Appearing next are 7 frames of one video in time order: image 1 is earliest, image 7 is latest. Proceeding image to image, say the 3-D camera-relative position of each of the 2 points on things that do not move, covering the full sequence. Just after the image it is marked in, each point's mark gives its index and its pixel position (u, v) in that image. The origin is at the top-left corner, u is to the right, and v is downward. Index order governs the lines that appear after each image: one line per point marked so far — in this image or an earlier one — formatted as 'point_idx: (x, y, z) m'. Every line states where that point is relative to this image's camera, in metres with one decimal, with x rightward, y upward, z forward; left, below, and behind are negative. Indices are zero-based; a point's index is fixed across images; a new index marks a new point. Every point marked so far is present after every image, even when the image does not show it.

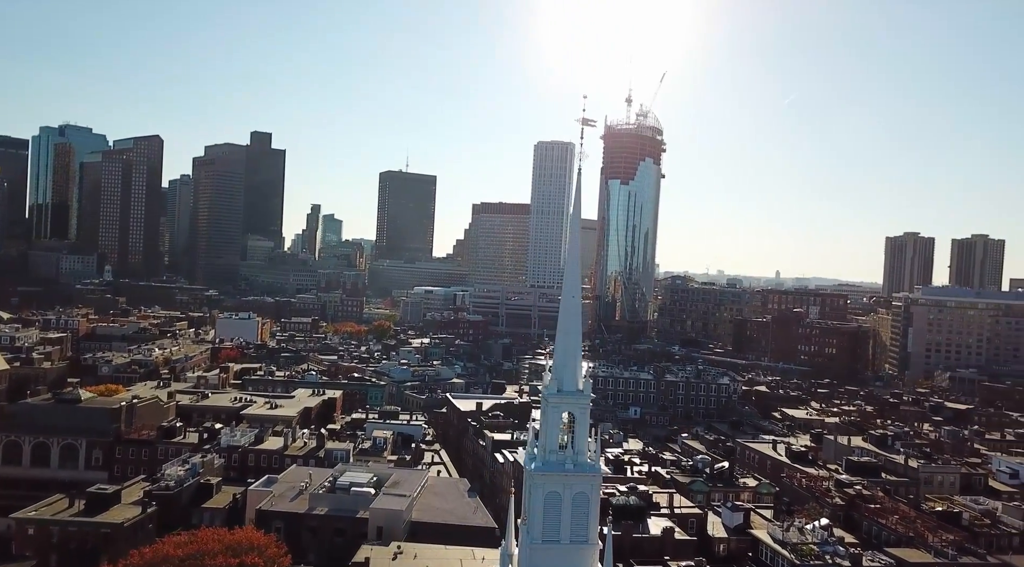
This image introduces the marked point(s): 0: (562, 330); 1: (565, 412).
0: (+1.0, -0.8, +14.4) m
1: (+1.0, -2.4, +14.1) m
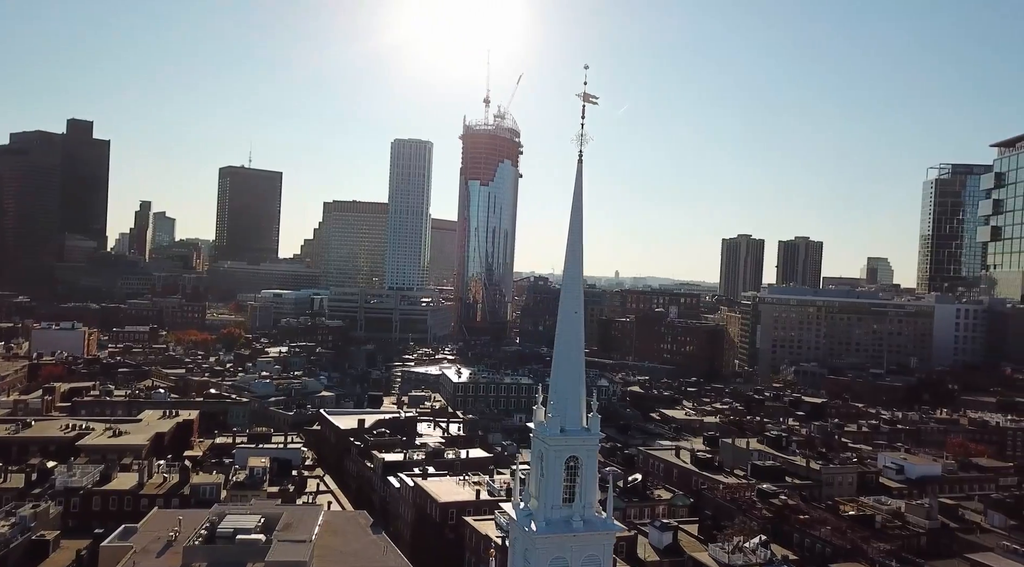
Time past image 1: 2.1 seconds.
0: (+0.8, -1.0, +11.7) m
1: (+0.8, -2.6, +11.4) m
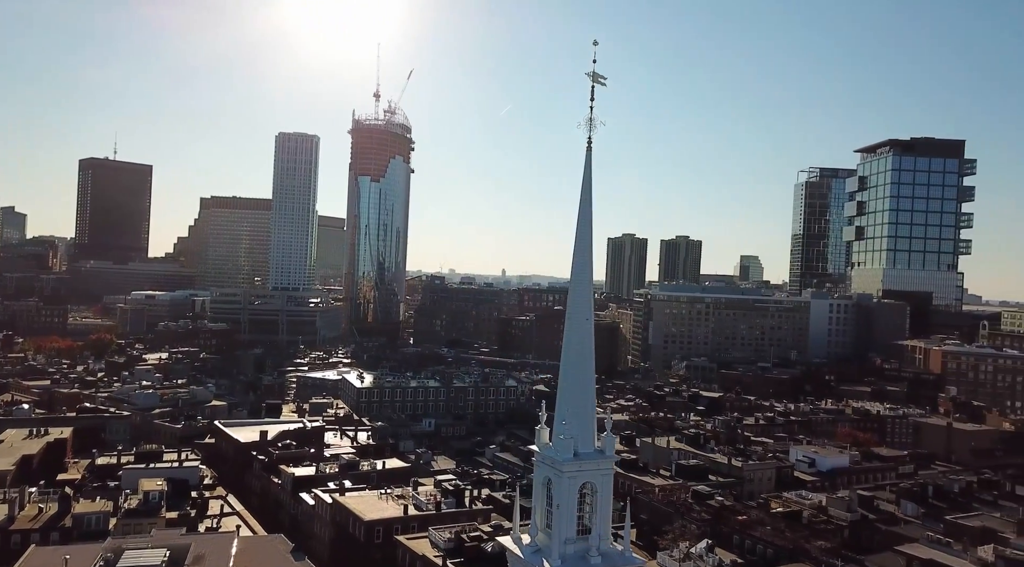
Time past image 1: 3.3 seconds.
0: (+0.8, -1.1, +10.4) m
1: (+0.9, -2.7, +10.1) m
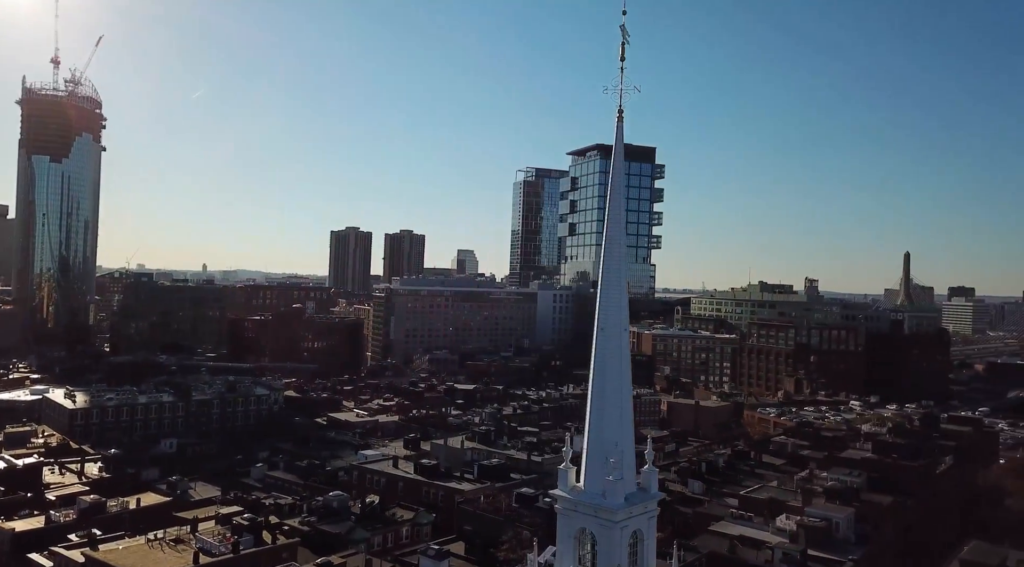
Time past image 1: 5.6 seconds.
0: (+1.0, -1.1, +8.4) m
1: (+1.3, -2.7, +8.2) m
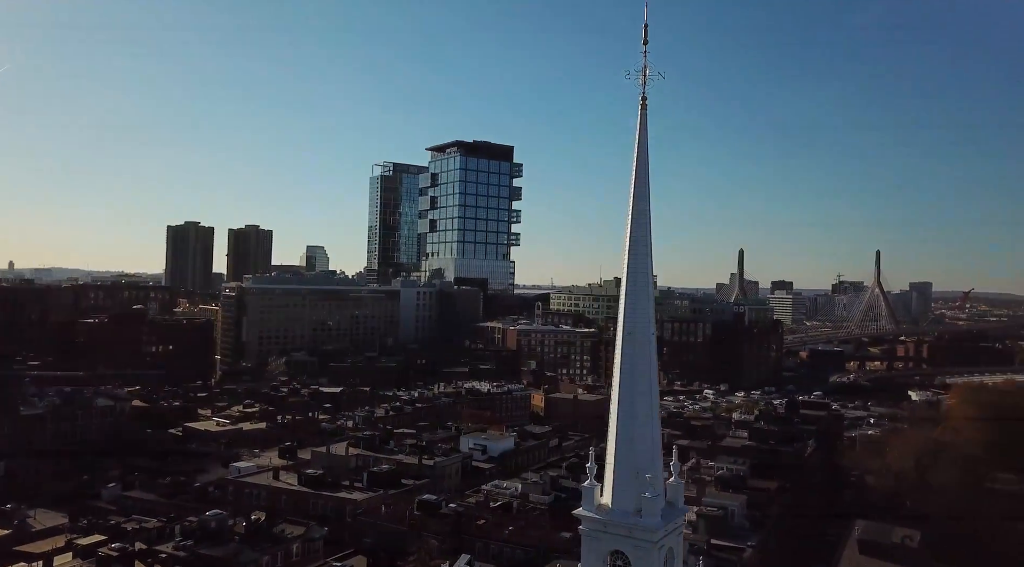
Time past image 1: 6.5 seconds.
0: (+1.2, -1.1, +7.7) m
1: (+1.5, -2.7, +7.6) m
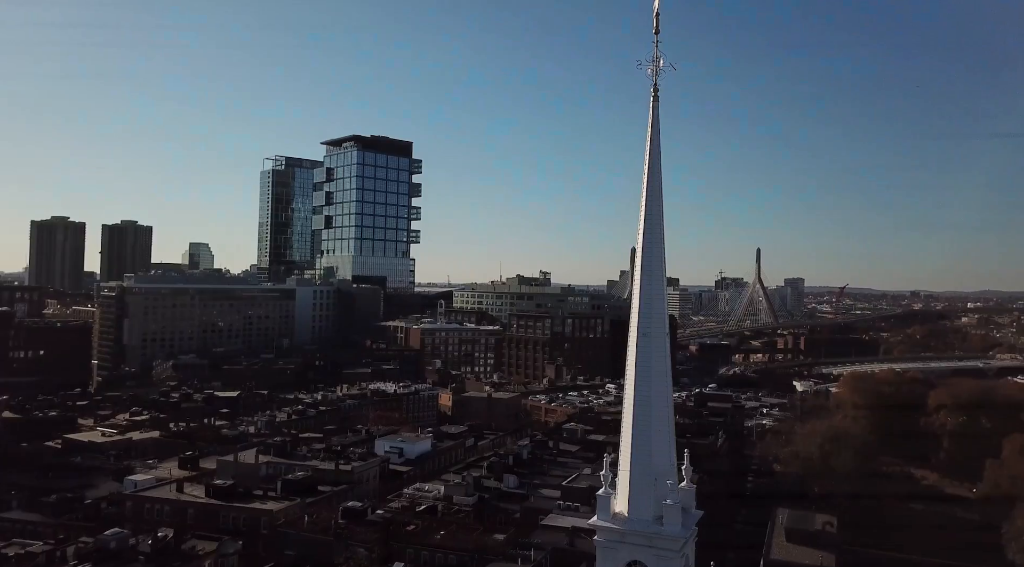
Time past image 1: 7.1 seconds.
0: (+1.3, -1.1, +7.4) m
1: (+1.6, -2.7, +7.4) m
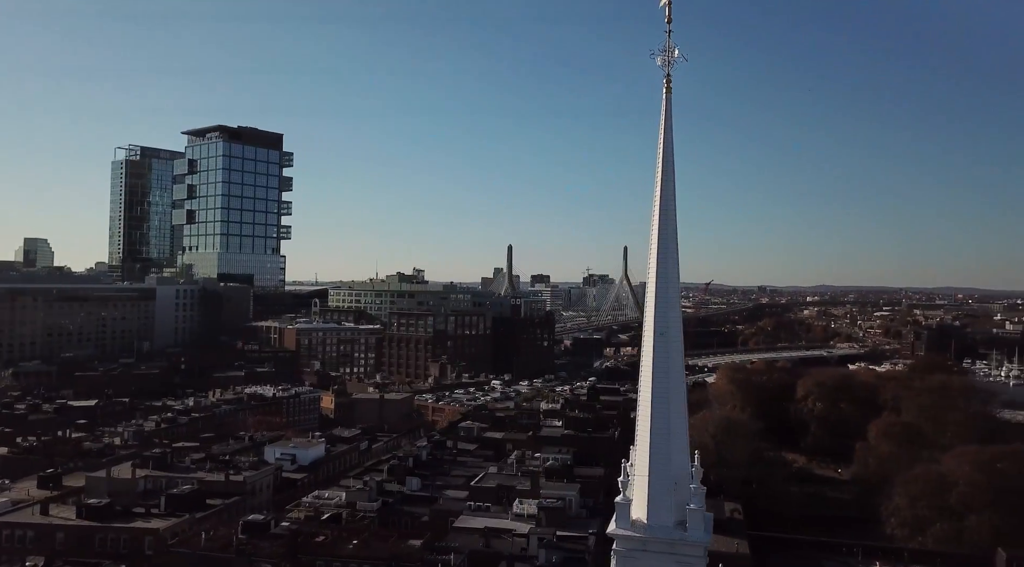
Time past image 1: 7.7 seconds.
0: (+1.5, -1.1, +7.2) m
1: (+1.8, -2.6, +7.2) m
